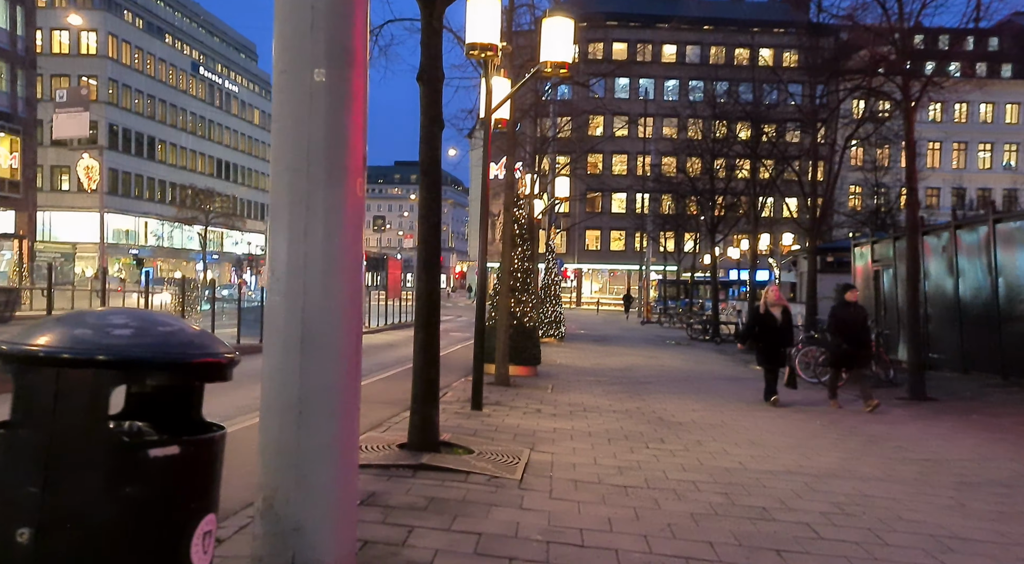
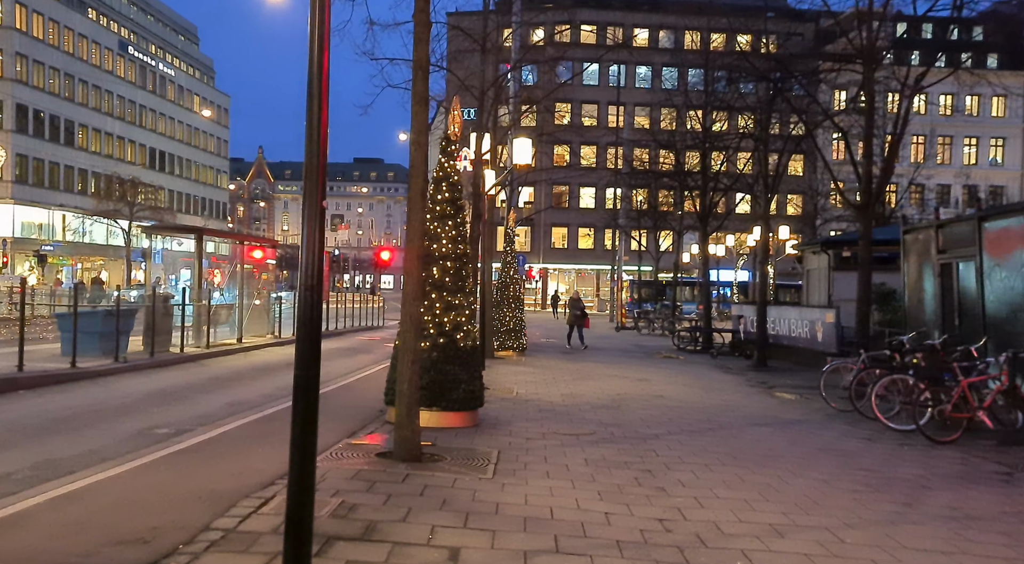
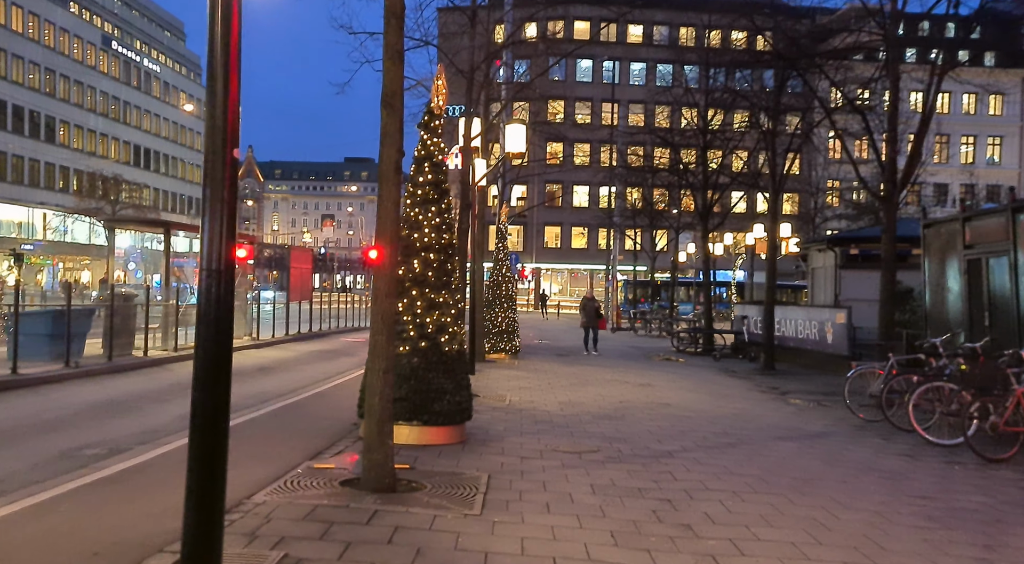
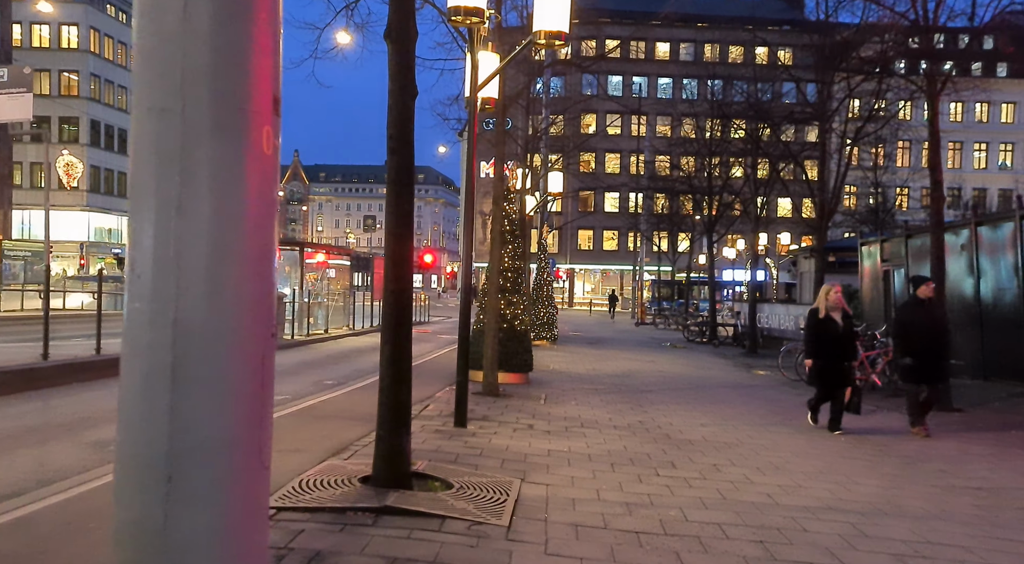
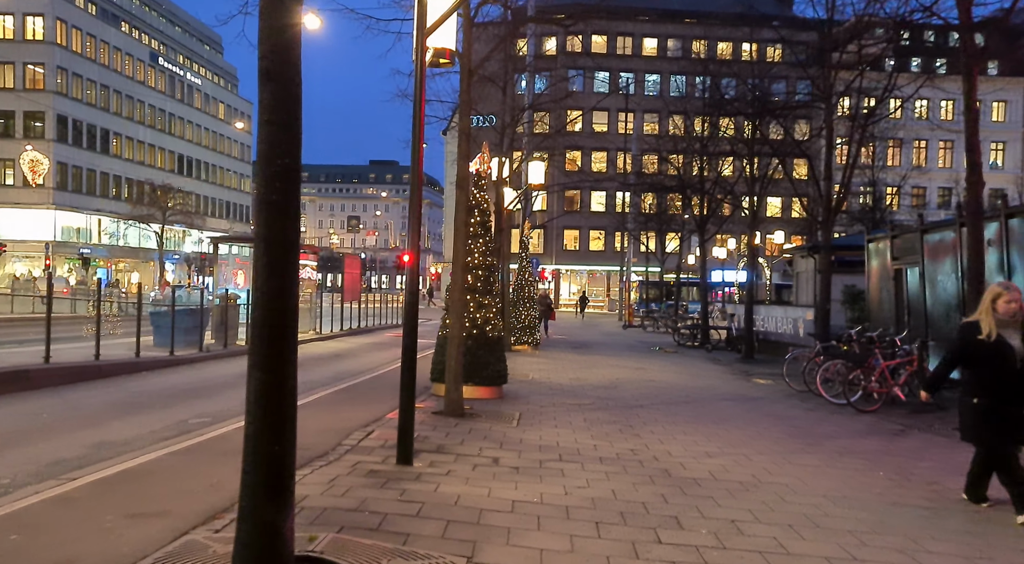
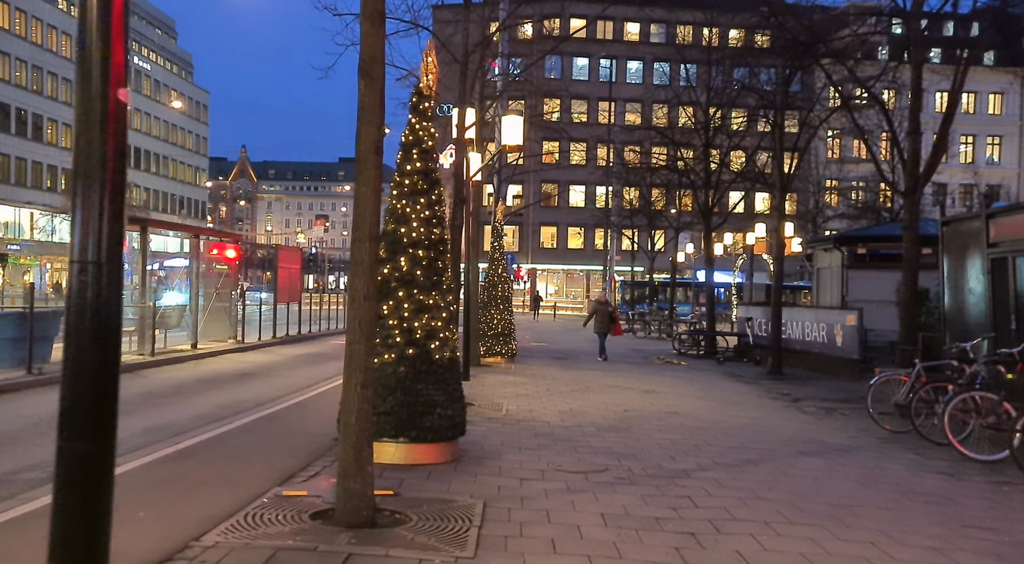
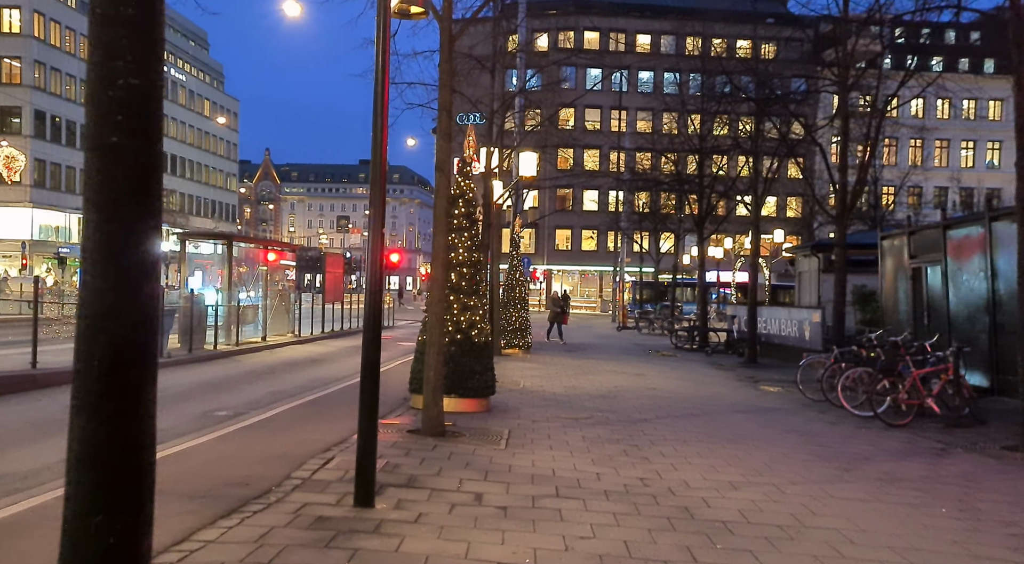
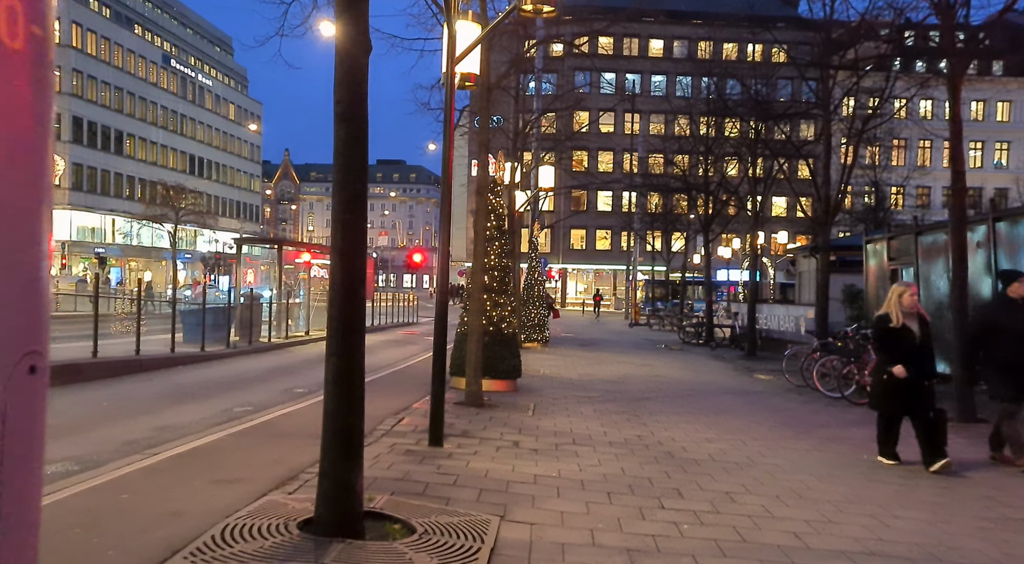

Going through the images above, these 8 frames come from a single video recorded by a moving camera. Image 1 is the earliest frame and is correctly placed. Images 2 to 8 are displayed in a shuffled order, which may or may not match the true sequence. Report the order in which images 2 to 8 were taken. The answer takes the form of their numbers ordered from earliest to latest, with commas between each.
4, 8, 5, 7, 2, 3, 6
